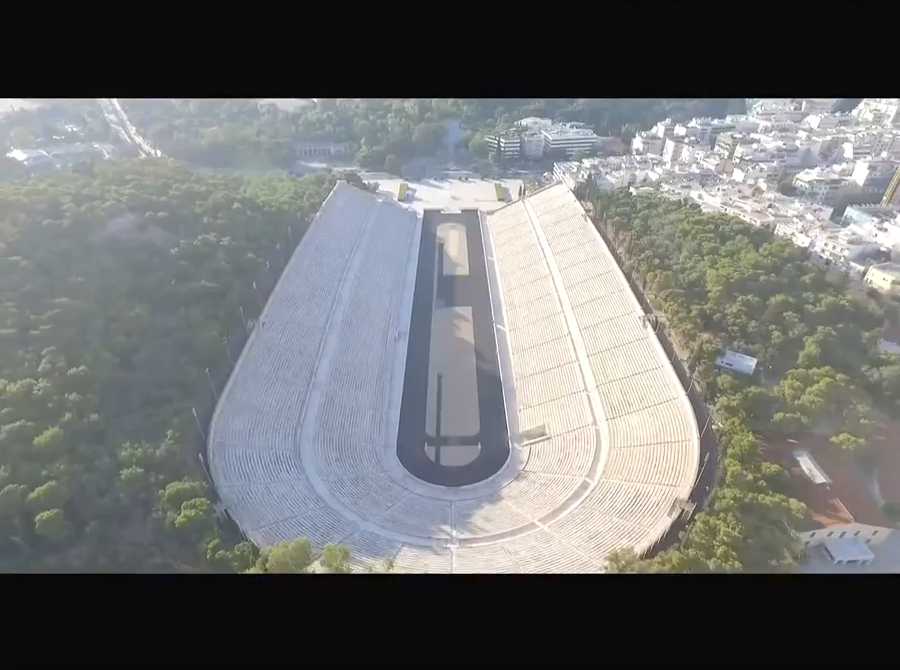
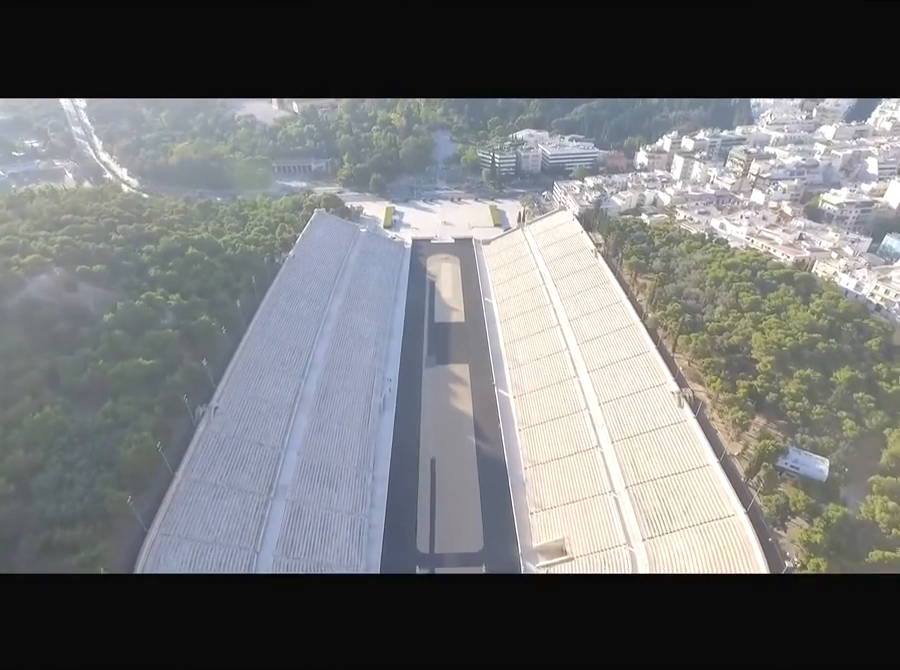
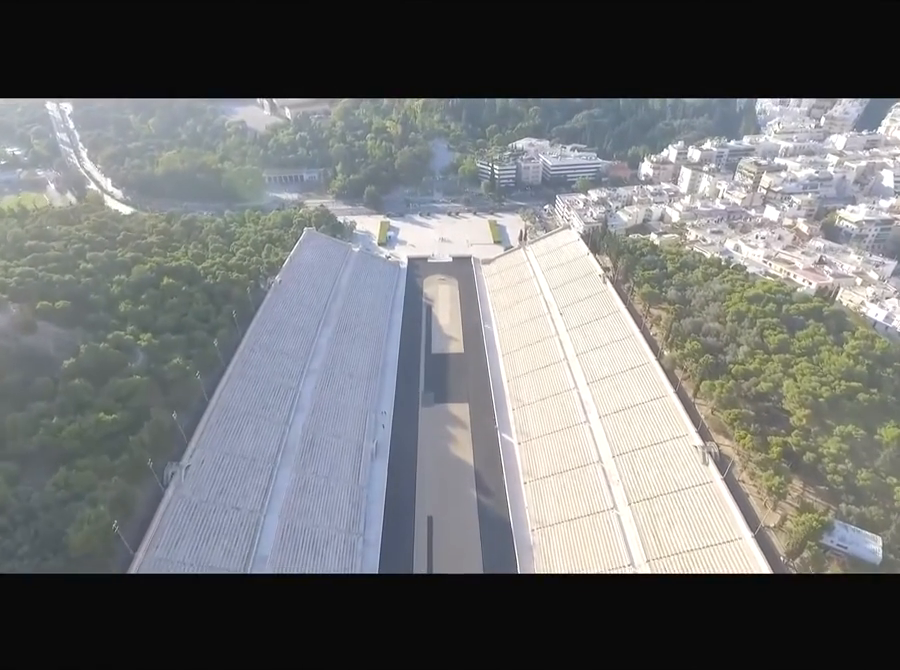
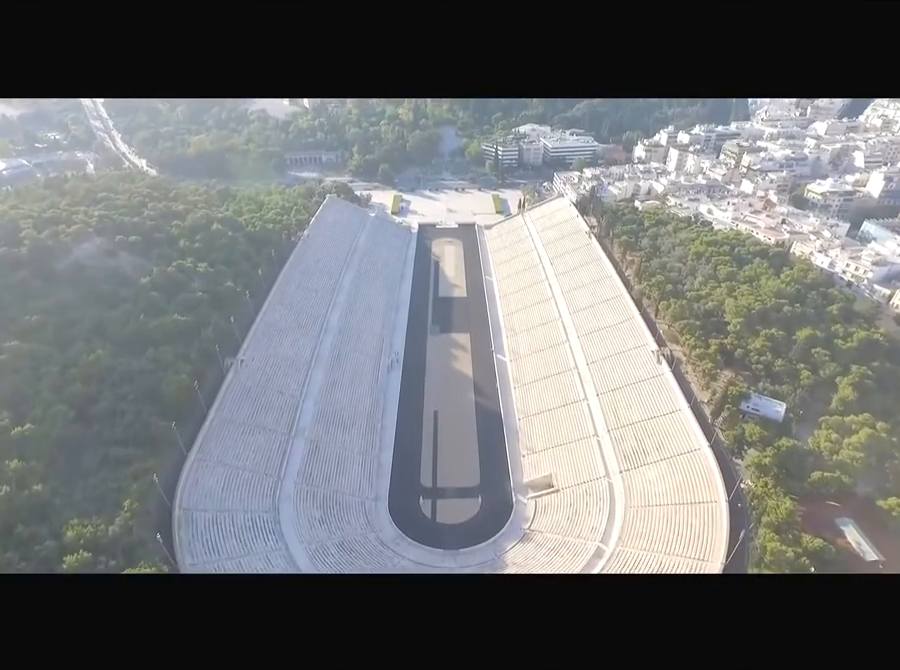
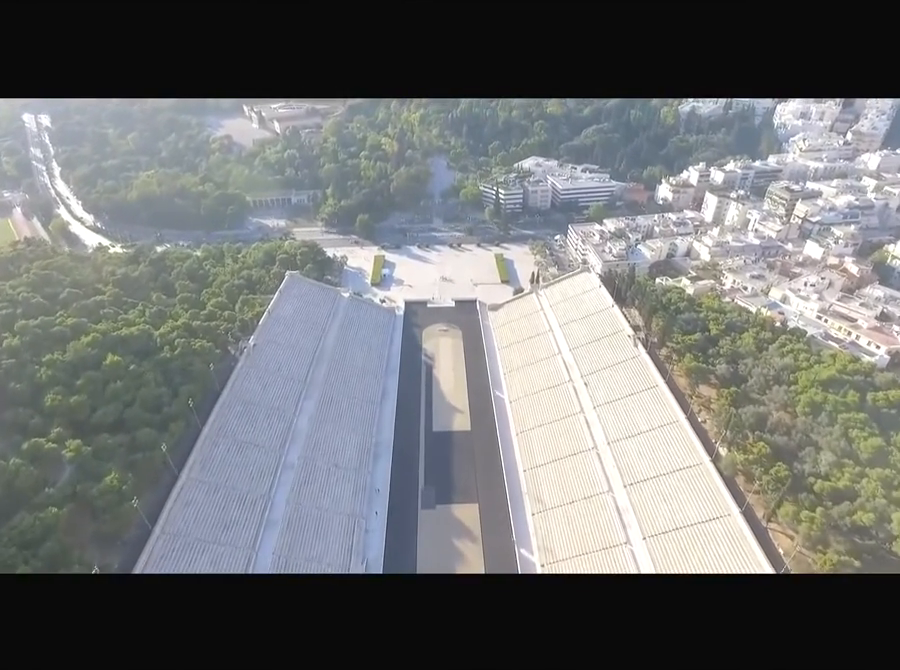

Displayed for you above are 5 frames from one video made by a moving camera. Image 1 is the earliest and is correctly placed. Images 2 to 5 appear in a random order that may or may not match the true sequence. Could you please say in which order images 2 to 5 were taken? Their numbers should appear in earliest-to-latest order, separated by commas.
4, 2, 3, 5
